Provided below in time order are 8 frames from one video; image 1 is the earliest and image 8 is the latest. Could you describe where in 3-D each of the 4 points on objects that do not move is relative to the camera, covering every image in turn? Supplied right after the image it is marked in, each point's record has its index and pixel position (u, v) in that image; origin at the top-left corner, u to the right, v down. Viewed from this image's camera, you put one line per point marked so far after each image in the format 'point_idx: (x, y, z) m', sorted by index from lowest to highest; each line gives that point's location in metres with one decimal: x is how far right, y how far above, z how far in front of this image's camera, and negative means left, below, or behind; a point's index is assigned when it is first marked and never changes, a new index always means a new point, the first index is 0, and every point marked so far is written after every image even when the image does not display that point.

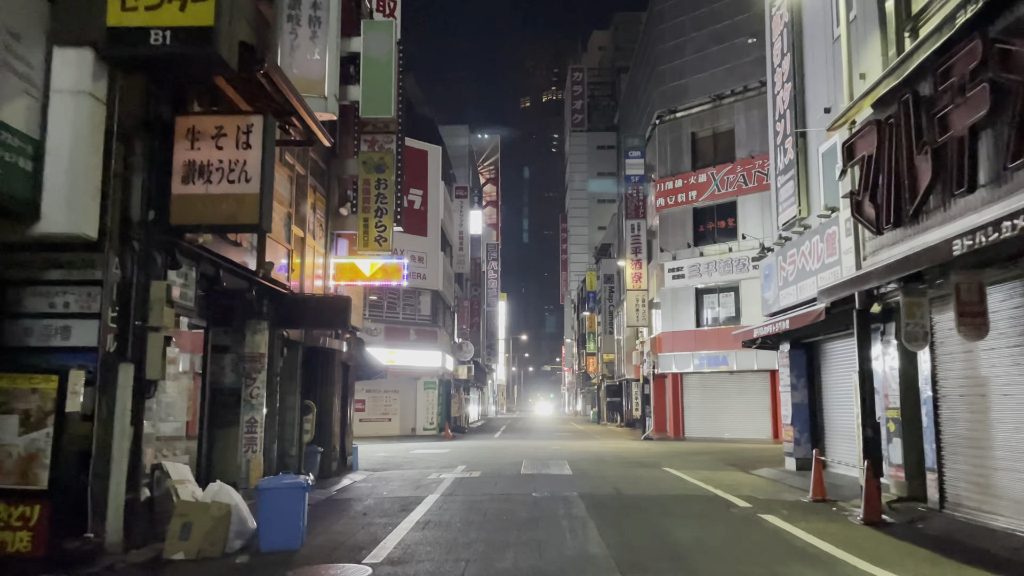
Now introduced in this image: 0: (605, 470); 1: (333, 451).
0: (+2.2, -4.2, +17.2) m
1: (-3.8, -3.4, +15.7) m
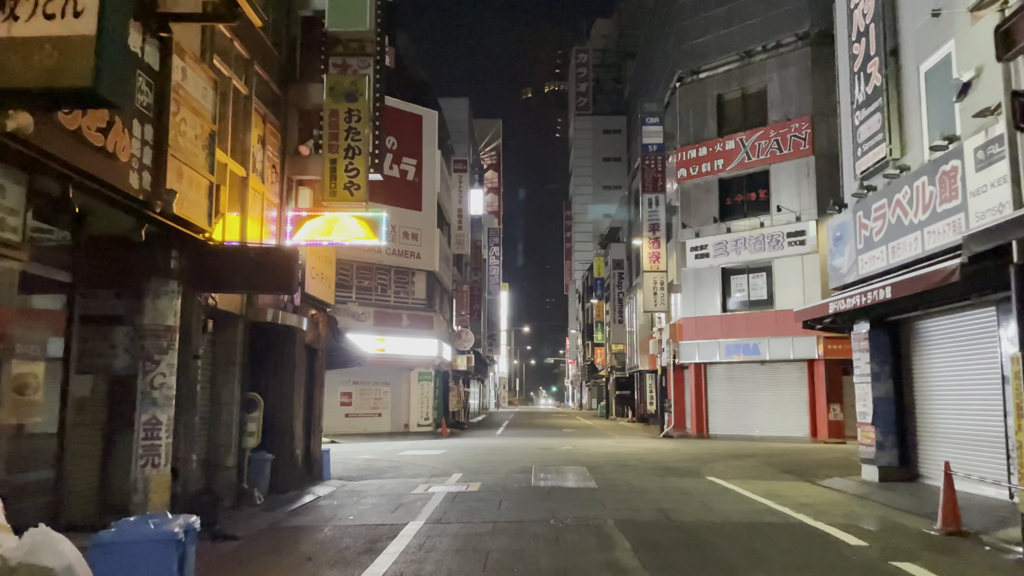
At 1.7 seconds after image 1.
0: (+2.4, -3.6, +13.7) m
1: (-3.6, -2.8, +12.2) m
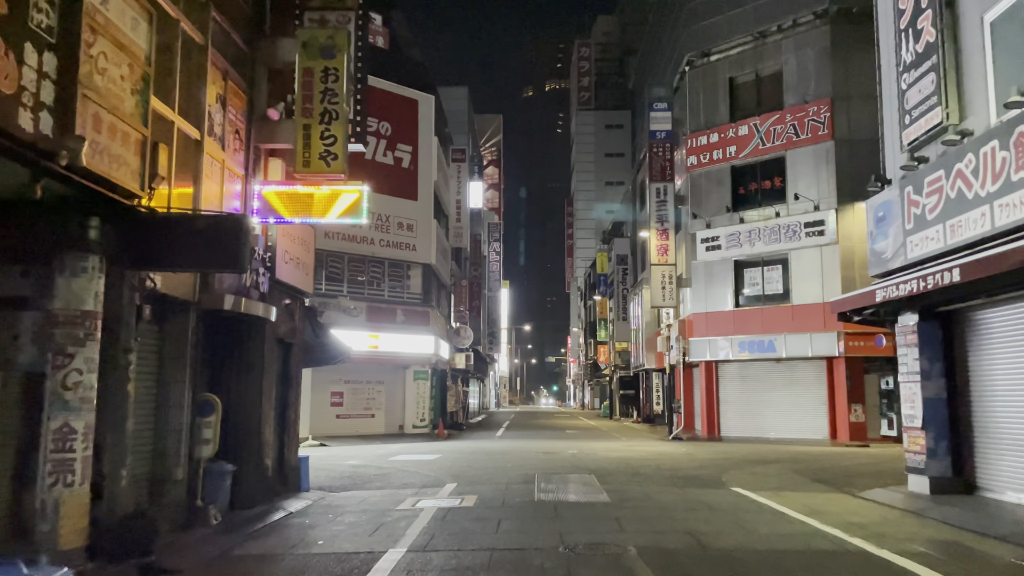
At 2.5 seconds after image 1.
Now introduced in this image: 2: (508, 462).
0: (+2.4, -3.3, +12.1) m
1: (-3.6, -2.5, +10.6) m
2: (-0.1, -4.0, +17.0) m
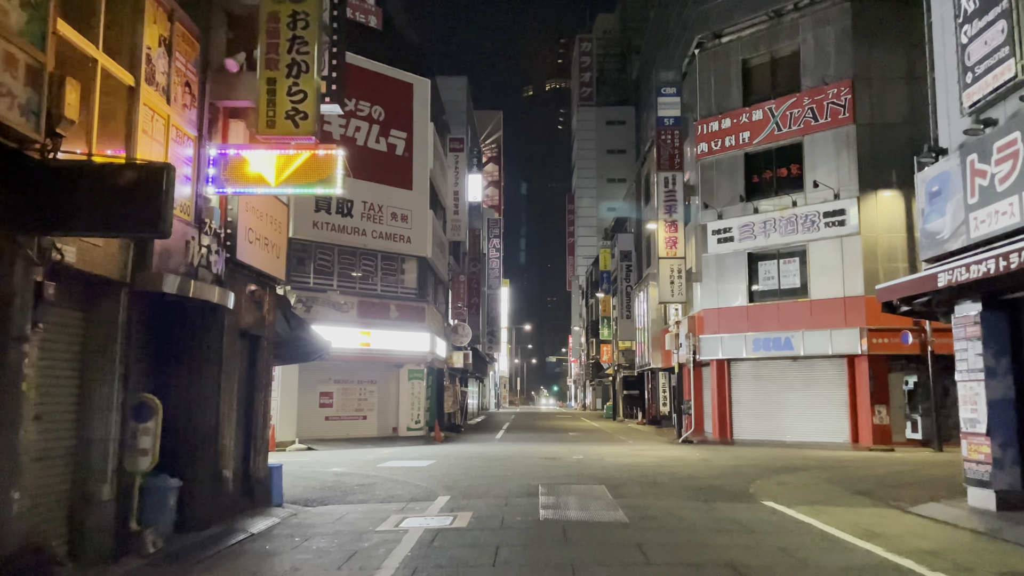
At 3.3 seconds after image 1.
0: (+2.4, -3.1, +10.5) m
1: (-3.6, -2.3, +9.0) m
2: (-0.1, -3.8, +15.4) m
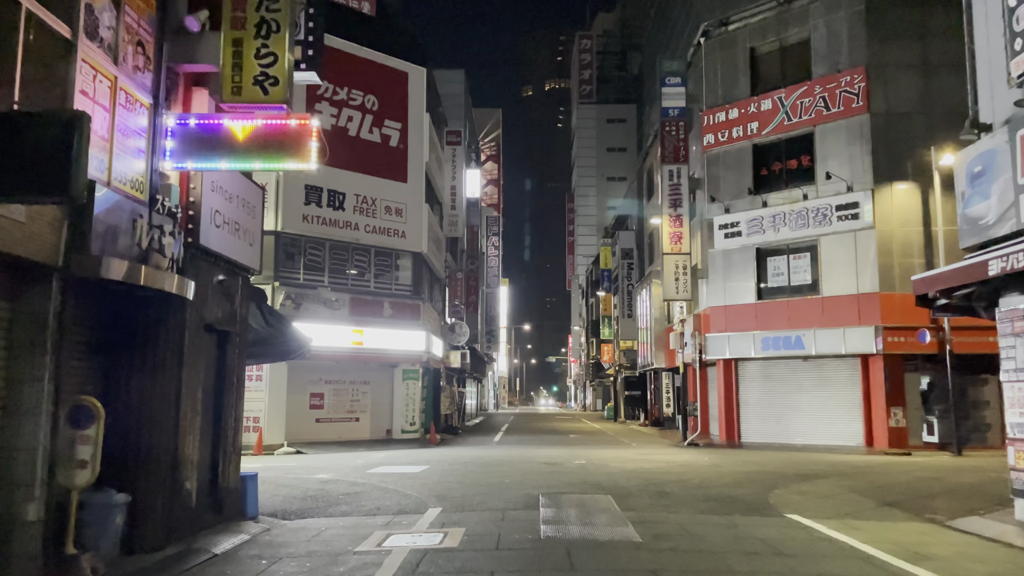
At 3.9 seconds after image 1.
0: (+2.3, -3.0, +9.5) m
1: (-3.7, -2.2, +7.9) m
2: (-0.1, -3.7, +14.4) m
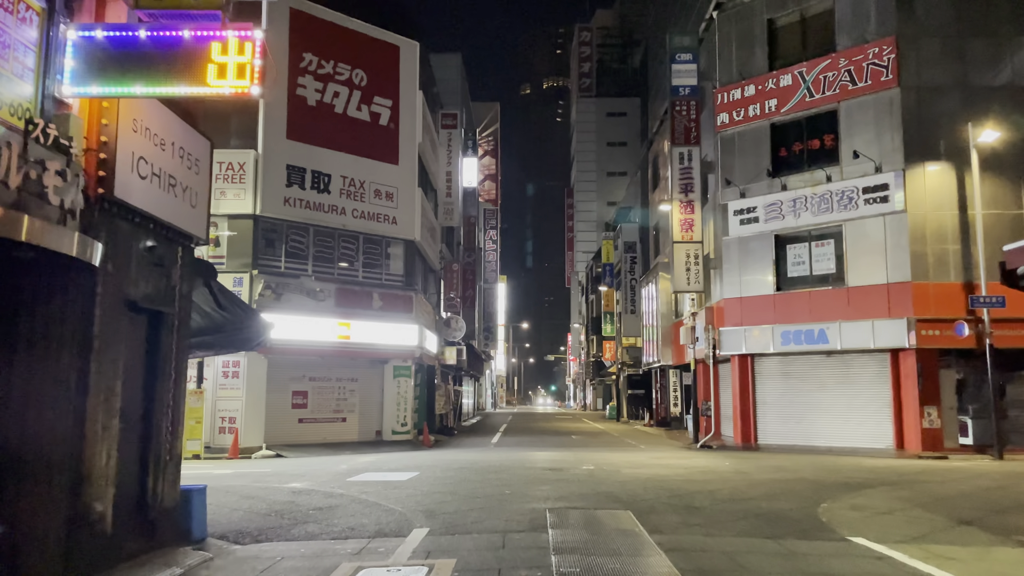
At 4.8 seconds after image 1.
0: (+2.4, -2.7, +7.6) m
1: (-3.6, -1.9, +6.1) m
2: (-0.1, -3.4, +12.5) m
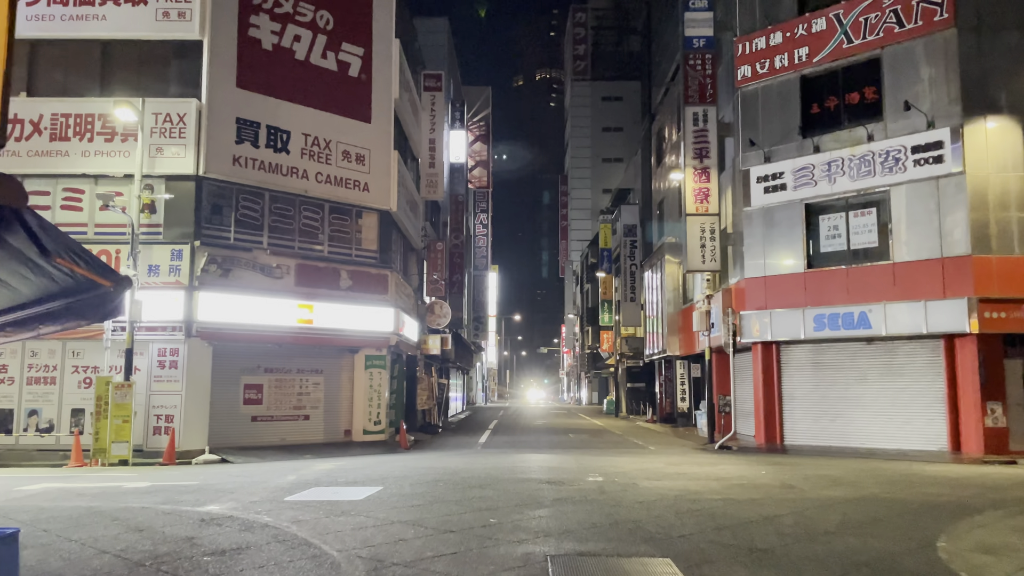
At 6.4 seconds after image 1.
0: (+2.3, -2.2, +4.4) m
1: (-3.7, -1.4, +2.8) m
2: (-0.3, -2.8, +9.3) m
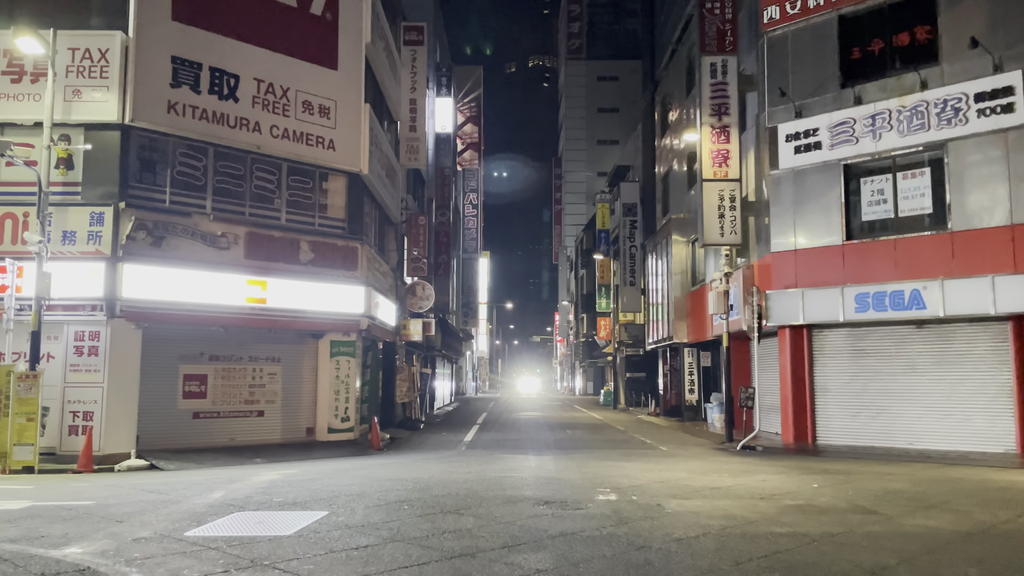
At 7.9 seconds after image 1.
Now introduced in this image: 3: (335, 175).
0: (+2.2, -1.8, +1.6) m
1: (-3.8, -1.0, -0.1) m
2: (-0.4, -2.4, +6.4) m
3: (-4.5, +2.8, +18.7) m
